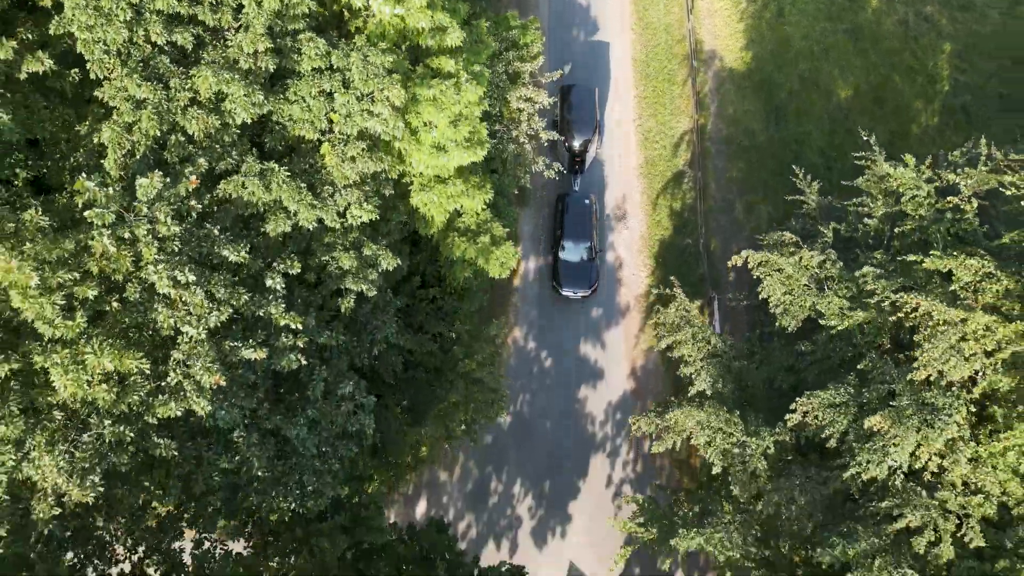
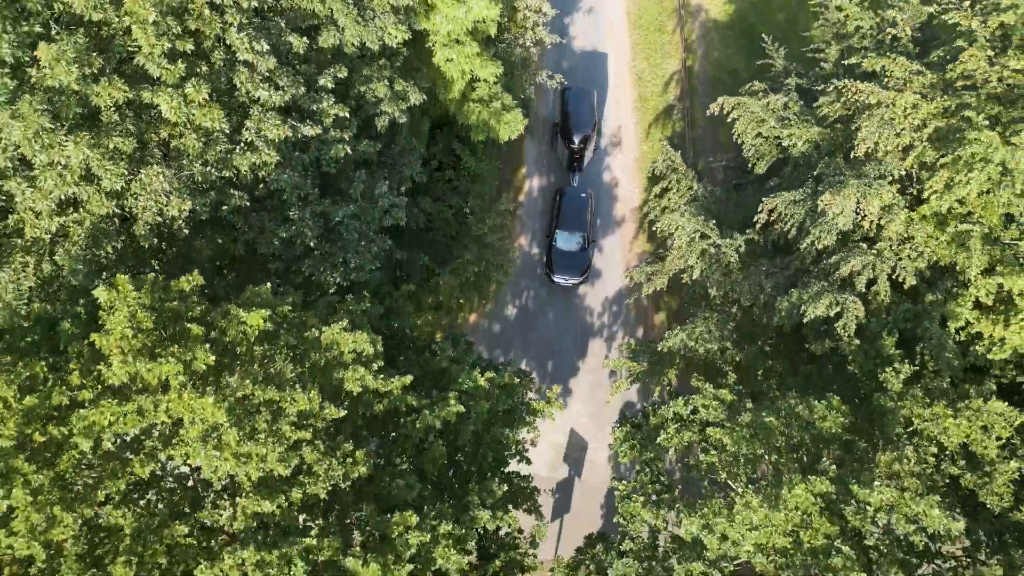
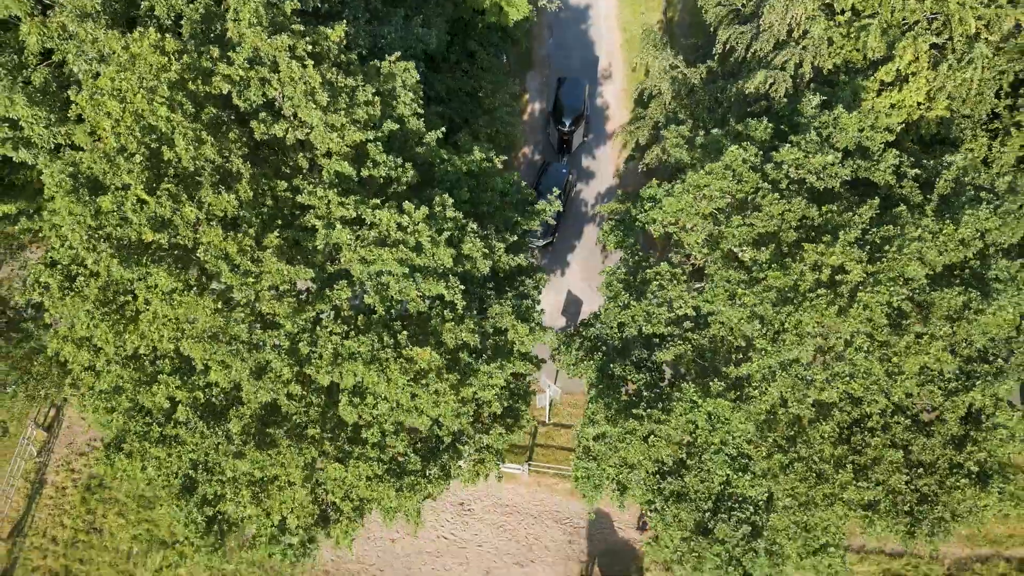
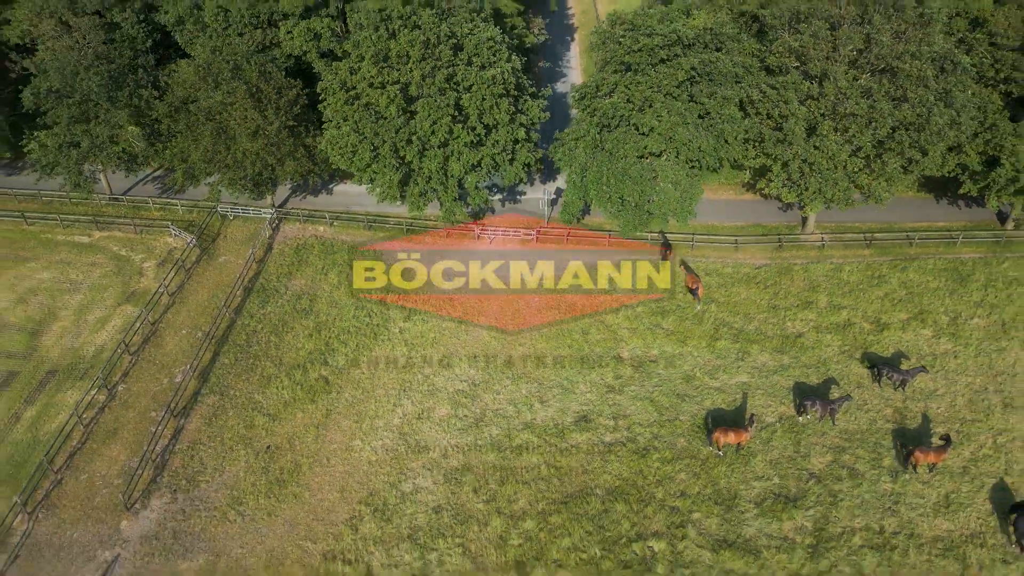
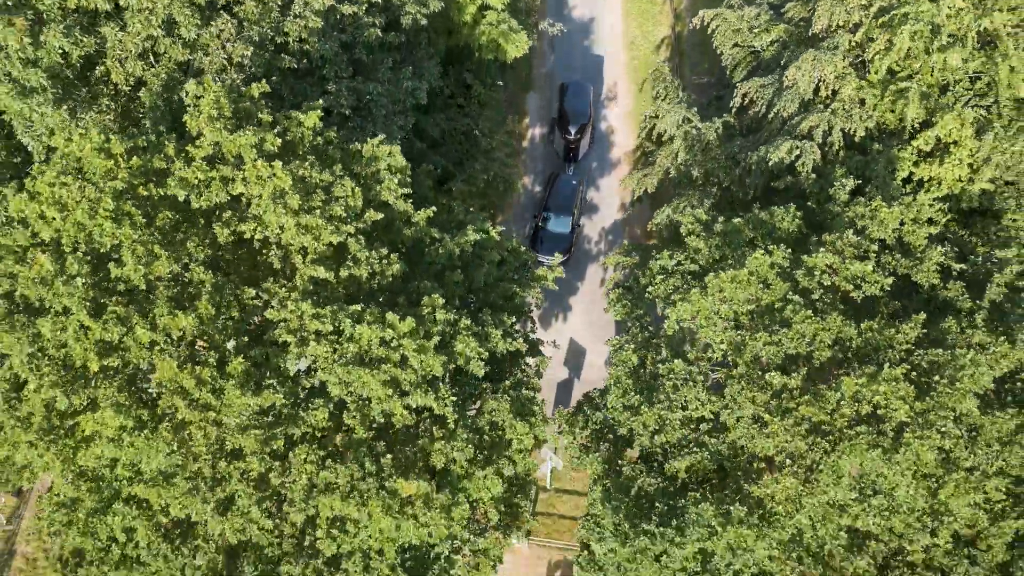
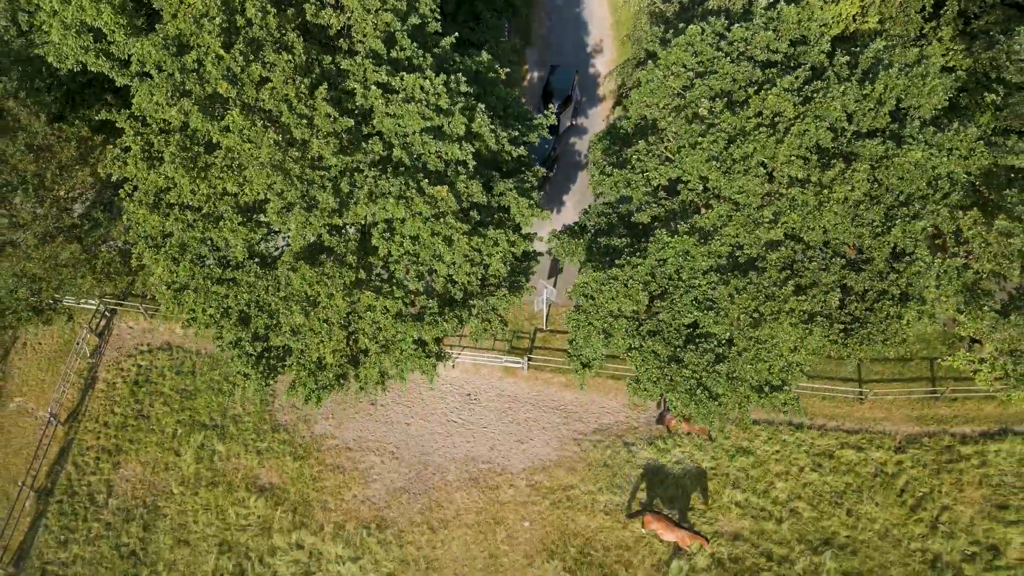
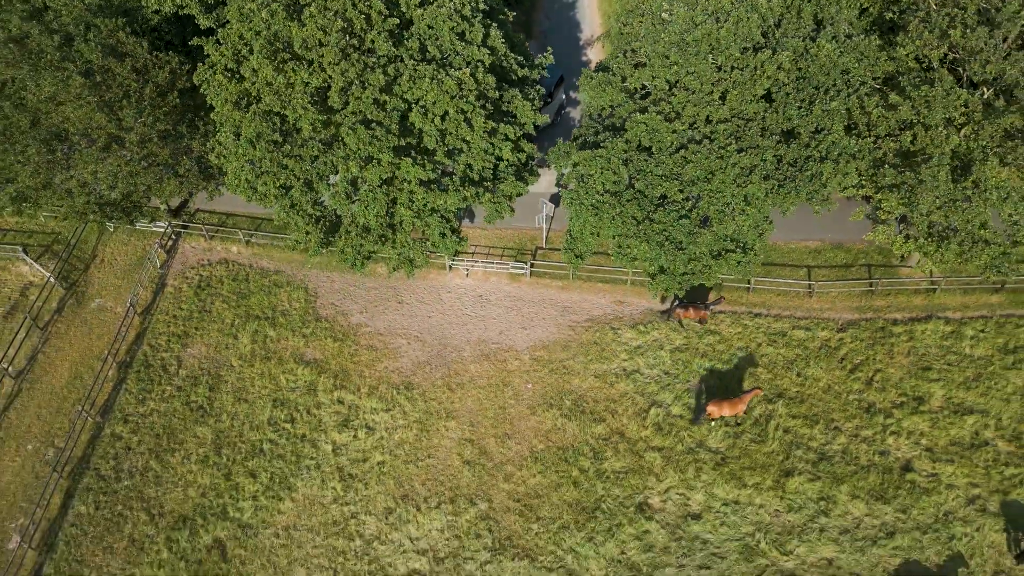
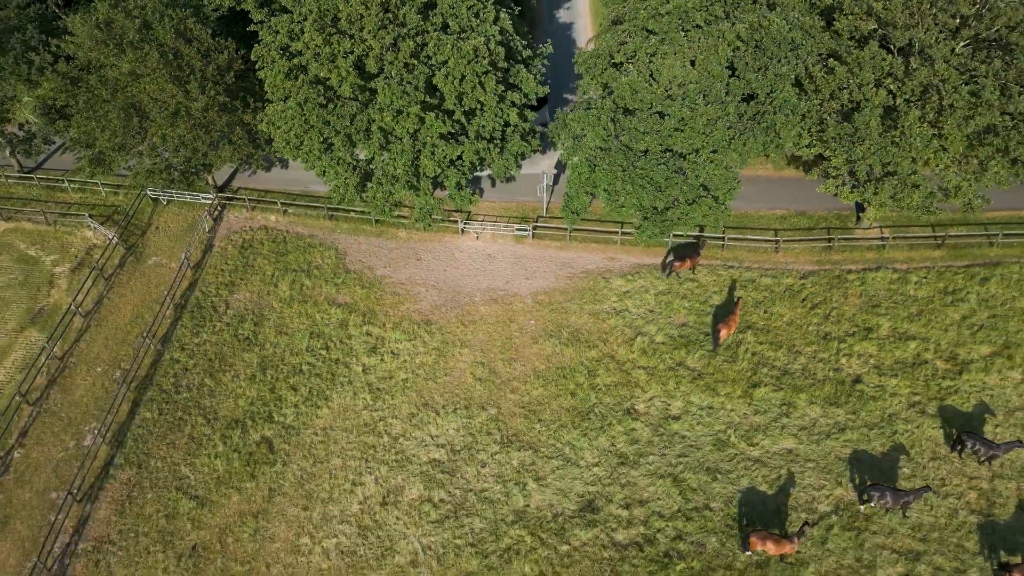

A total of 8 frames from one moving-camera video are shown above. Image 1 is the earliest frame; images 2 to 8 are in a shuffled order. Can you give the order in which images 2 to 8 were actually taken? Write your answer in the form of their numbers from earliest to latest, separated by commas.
2, 5, 3, 6, 7, 8, 4
